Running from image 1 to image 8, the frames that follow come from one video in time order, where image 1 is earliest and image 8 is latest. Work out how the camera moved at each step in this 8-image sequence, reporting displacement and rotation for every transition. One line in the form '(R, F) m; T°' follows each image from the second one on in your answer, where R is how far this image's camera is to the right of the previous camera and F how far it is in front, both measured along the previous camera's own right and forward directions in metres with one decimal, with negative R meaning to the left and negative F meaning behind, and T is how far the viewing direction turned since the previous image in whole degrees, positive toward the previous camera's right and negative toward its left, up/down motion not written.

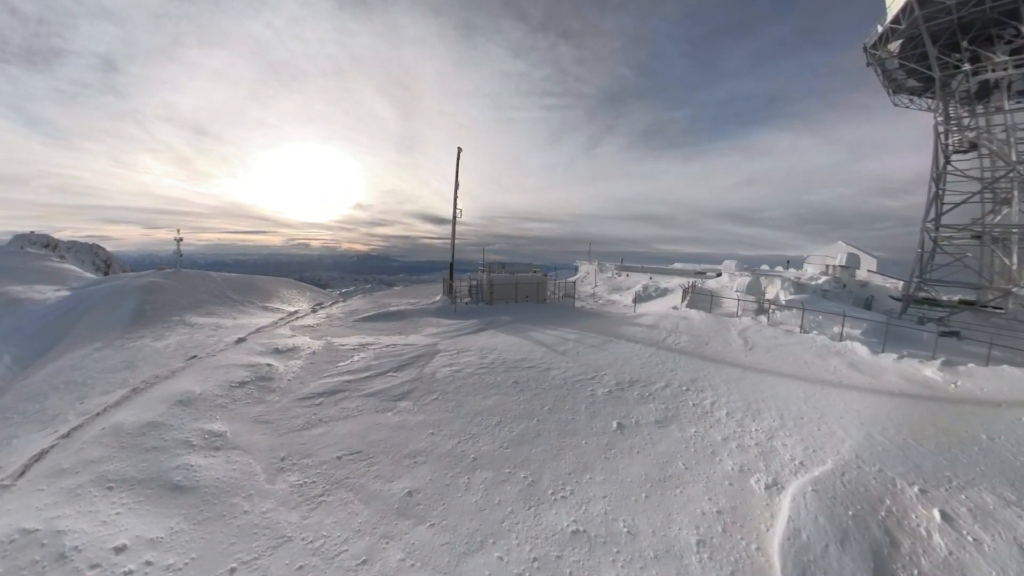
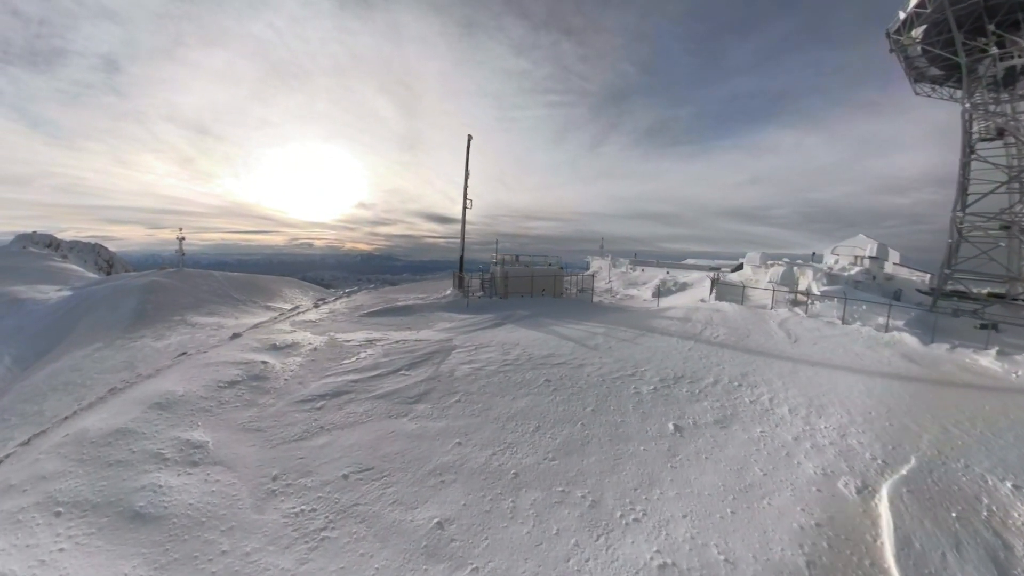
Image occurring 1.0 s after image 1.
(-0.9, +2.0) m; 0°
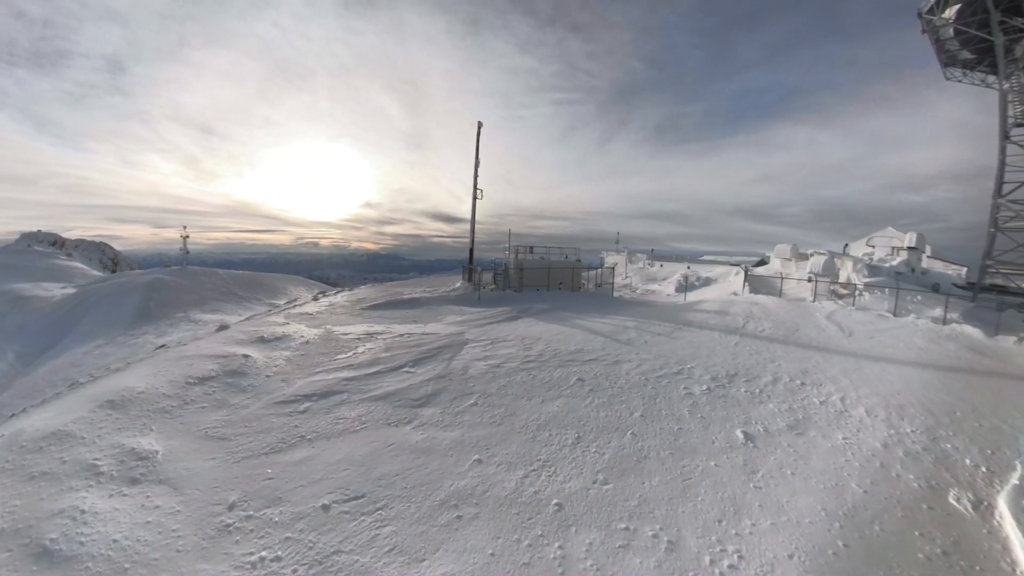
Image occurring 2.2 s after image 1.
(-0.5, +2.1) m; -1°
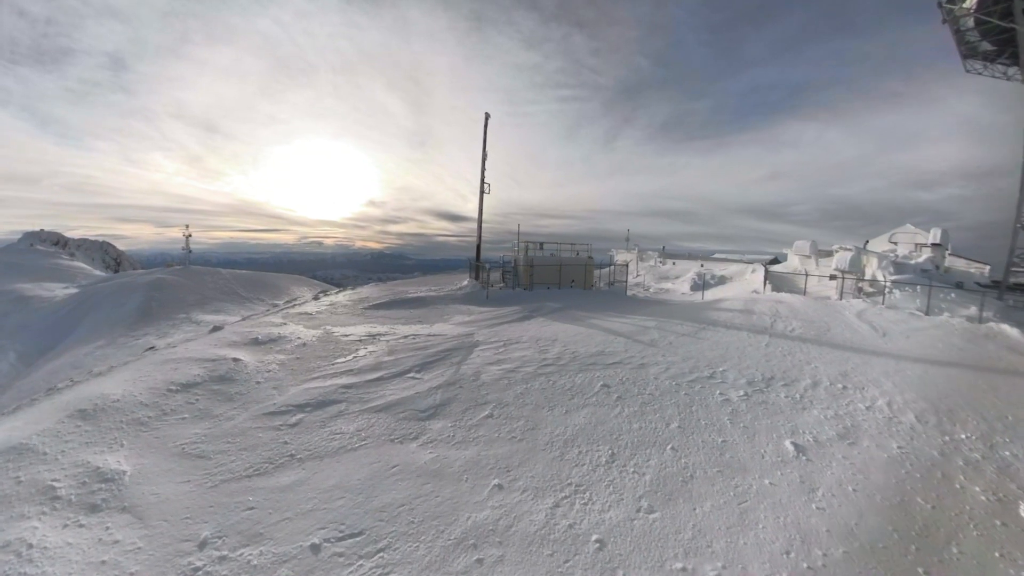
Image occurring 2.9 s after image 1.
(-0.3, +1.0) m; -1°
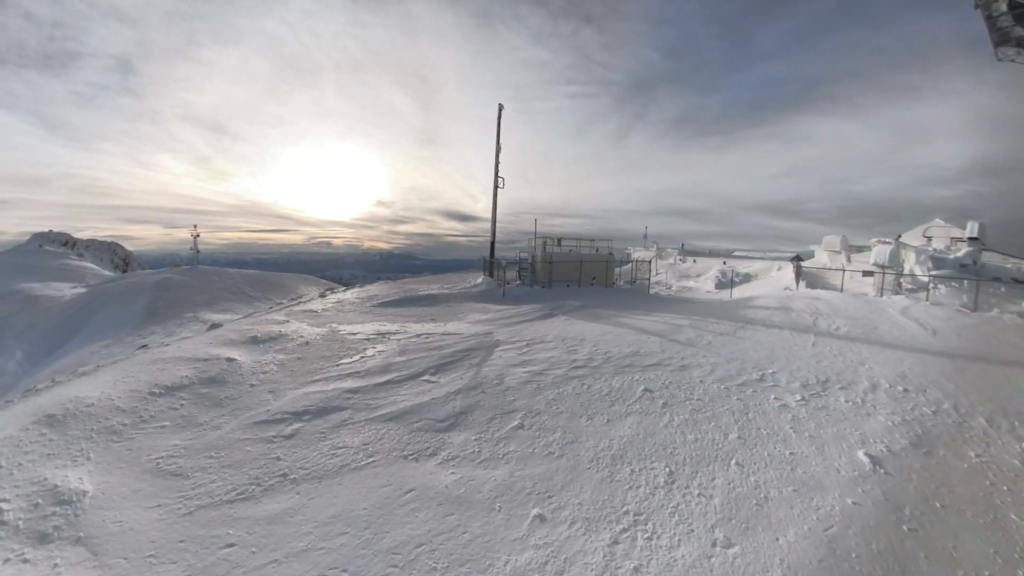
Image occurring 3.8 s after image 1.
(-0.4, +1.1) m; -1°
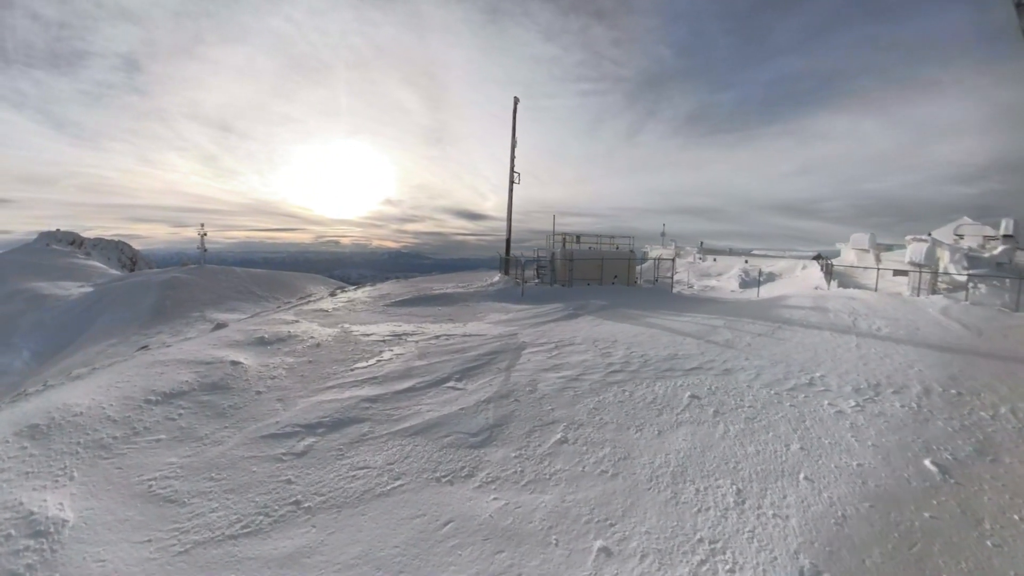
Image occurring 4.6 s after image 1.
(-0.5, +0.8) m; -1°
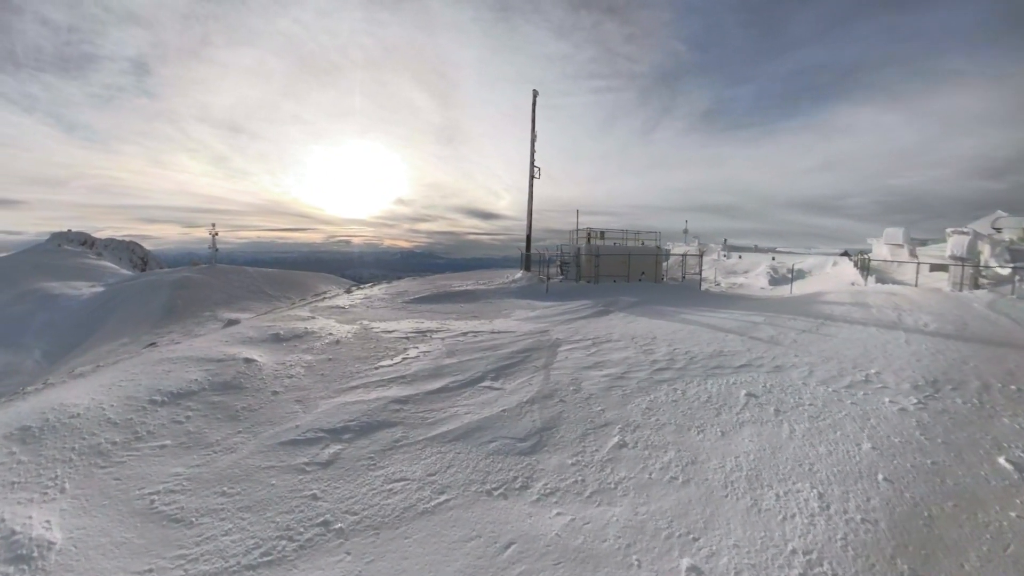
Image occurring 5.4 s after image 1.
(-0.5, +0.7) m; -1°
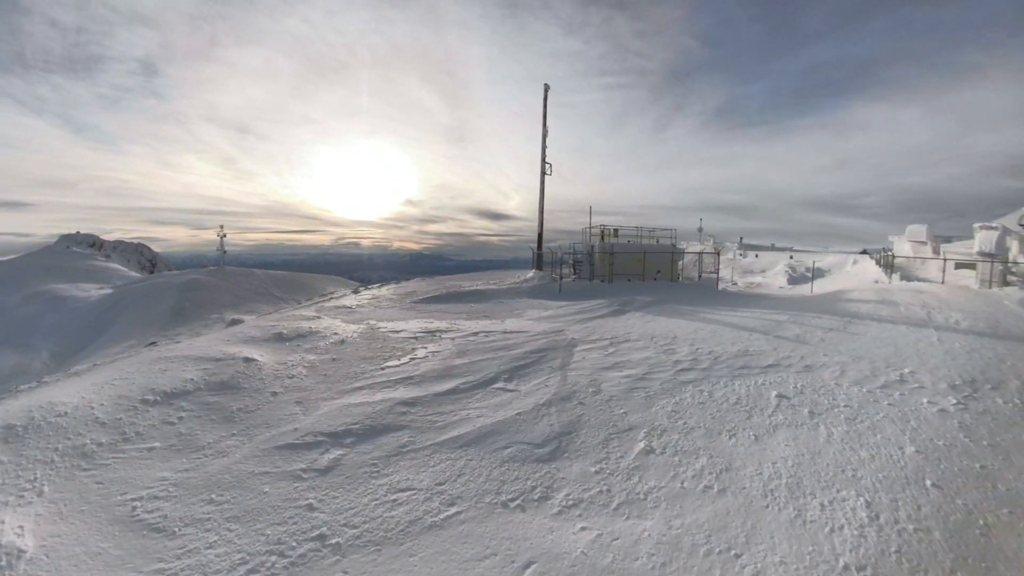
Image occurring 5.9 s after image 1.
(-0.1, +0.4) m; -1°
